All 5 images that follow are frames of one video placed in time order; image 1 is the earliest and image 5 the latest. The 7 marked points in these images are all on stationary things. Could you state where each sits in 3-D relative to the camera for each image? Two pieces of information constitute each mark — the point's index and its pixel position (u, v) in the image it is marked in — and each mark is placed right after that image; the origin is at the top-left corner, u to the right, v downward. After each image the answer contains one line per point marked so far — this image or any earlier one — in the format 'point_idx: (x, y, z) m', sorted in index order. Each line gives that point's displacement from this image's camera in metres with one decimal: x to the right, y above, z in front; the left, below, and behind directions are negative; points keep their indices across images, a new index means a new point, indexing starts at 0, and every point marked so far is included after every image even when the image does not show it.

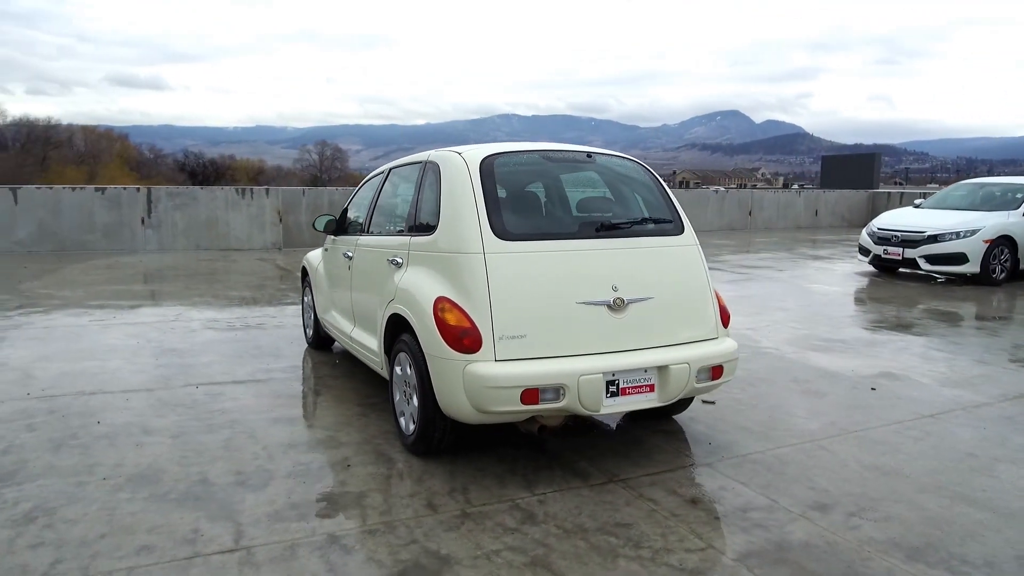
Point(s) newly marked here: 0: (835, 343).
0: (+3.0, -0.5, +7.0) m
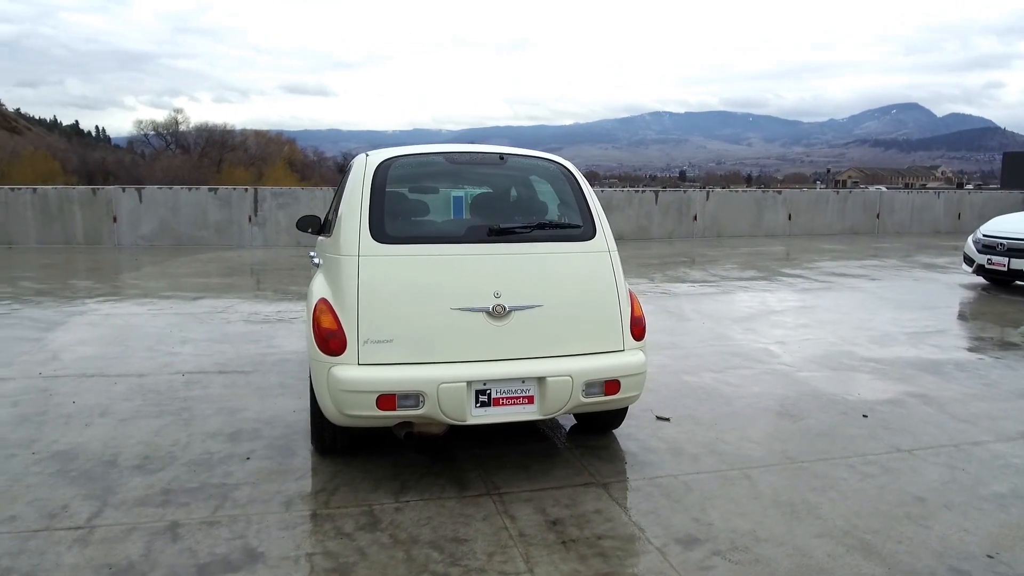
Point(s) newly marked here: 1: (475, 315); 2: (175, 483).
0: (+3.0, -0.6, +6.4) m
1: (-0.2, -0.1, +3.6) m
2: (-1.7, -1.0, +3.7) m
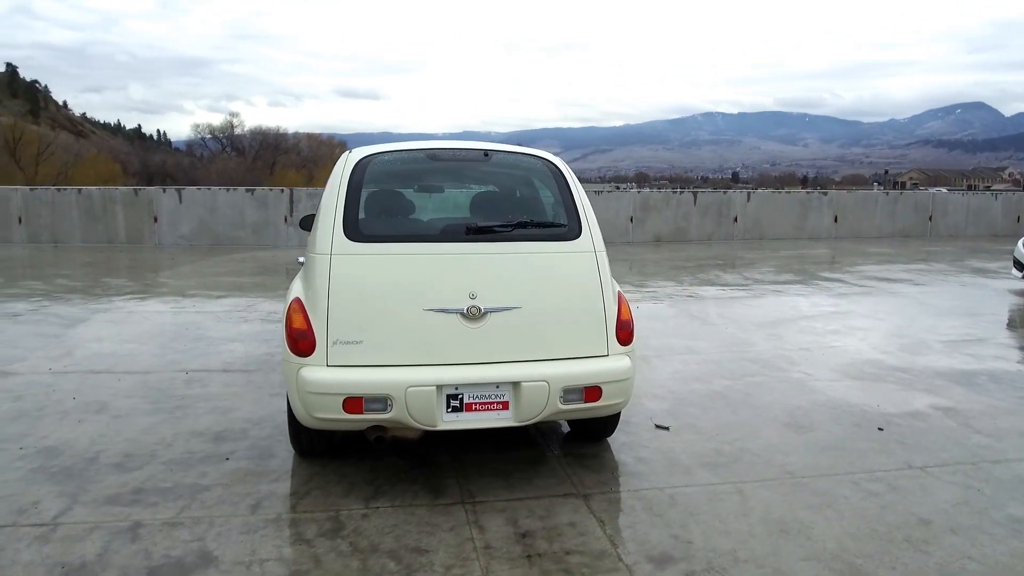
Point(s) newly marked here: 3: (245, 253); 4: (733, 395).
0: (+3.1, -0.7, +6.0) m
1: (-0.3, -0.1, +3.5) m
2: (-1.8, -1.0, +3.7) m
3: (-4.9, +0.6, +13.7) m
4: (+1.6, -0.8, +5.3) m
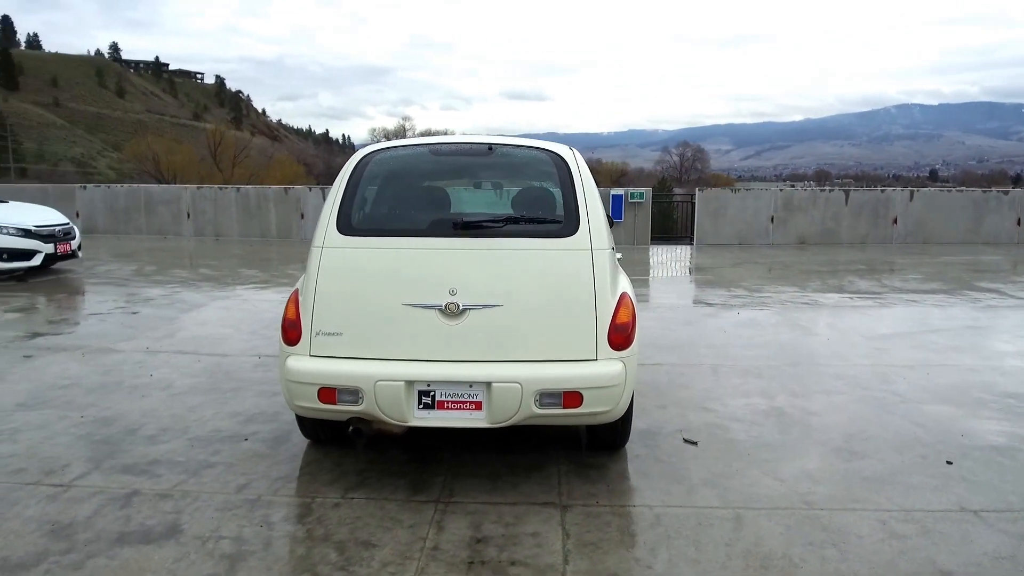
0: (+3.5, -0.7, +5.1) m
1: (-0.4, -0.1, +3.4) m
2: (-1.8, -0.9, +4.0) m
3: (-2.6, +0.8, +14.4) m
4: (+1.8, -0.8, +4.8) m
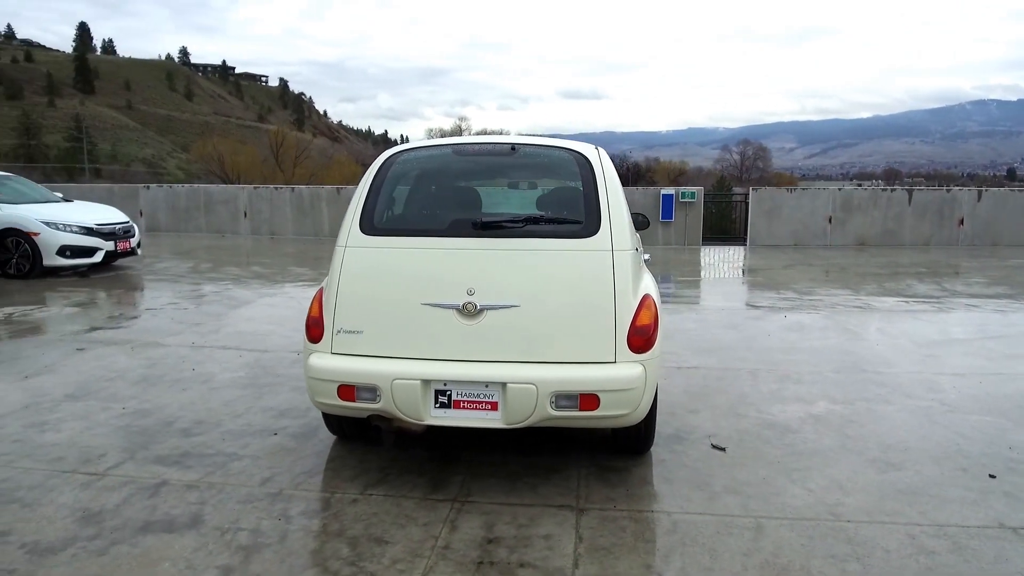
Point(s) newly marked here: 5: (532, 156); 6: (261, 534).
0: (+3.7, -0.8, +4.9) m
1: (-0.3, -0.1, +3.5) m
2: (-1.7, -0.9, +4.1) m
3: (-1.6, +0.8, +14.5) m
4: (+2.0, -0.8, +4.6) m
5: (+0.2, +0.7, +4.0) m
6: (-1.1, -1.0, +3.1) m
